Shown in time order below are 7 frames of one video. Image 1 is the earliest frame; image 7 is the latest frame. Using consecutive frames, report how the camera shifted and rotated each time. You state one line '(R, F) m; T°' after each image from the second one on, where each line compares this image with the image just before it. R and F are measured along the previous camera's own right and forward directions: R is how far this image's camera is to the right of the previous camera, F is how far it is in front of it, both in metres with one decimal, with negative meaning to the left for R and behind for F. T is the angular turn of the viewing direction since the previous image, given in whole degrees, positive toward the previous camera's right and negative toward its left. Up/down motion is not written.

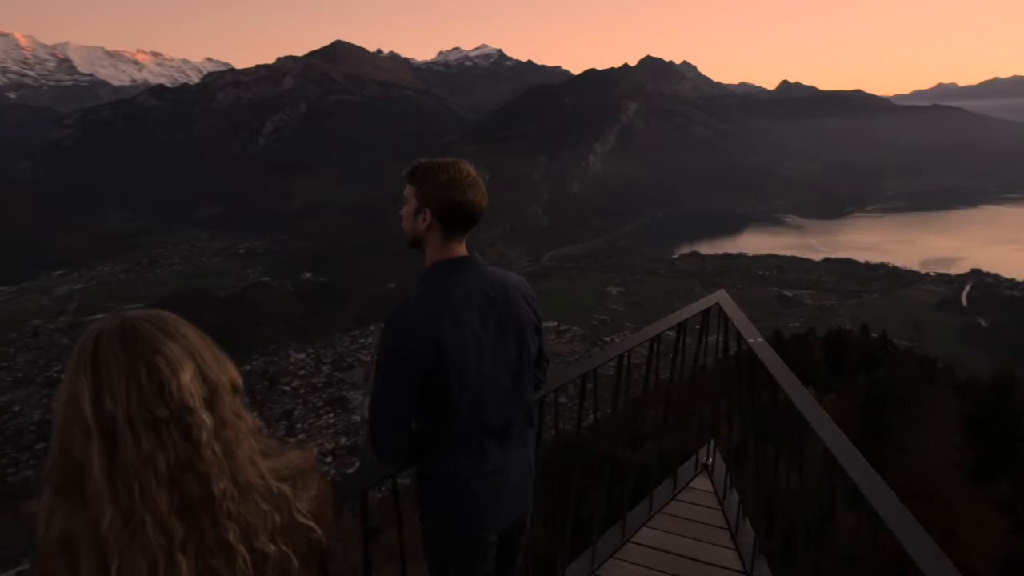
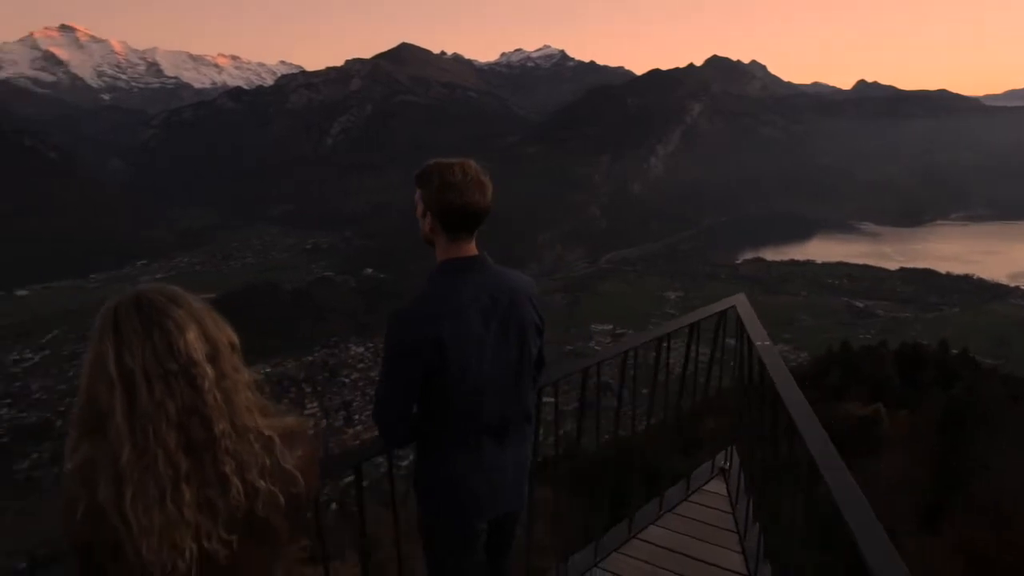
(+0.6, 0.0) m; -7°
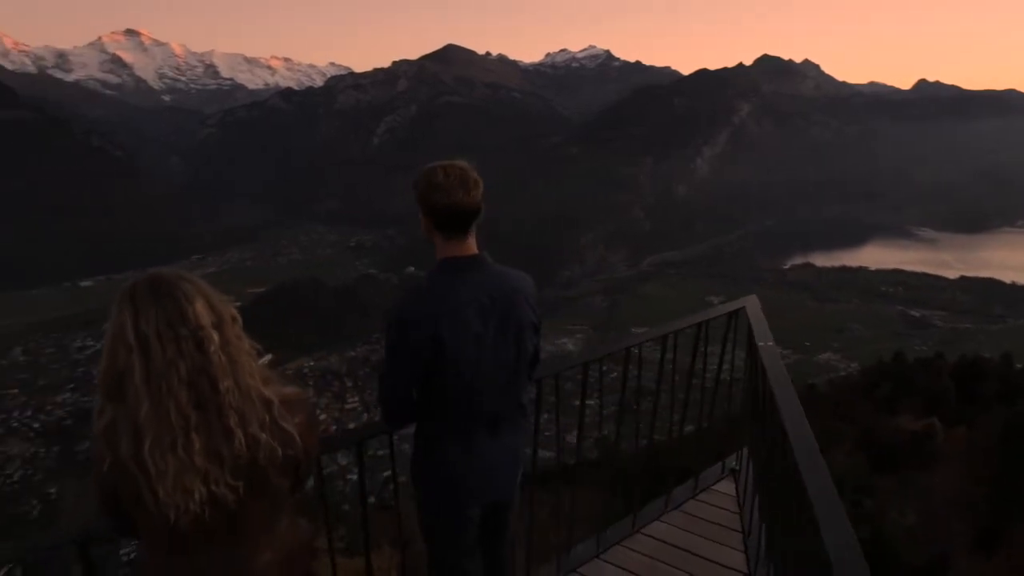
(+0.5, 0.0) m; -5°
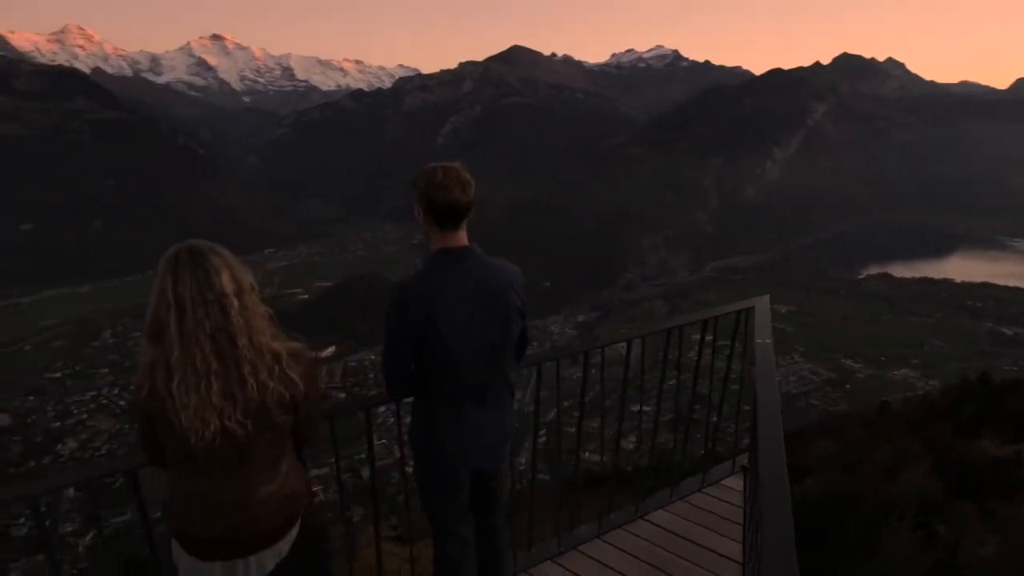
(+0.8, 0.0) m; -7°
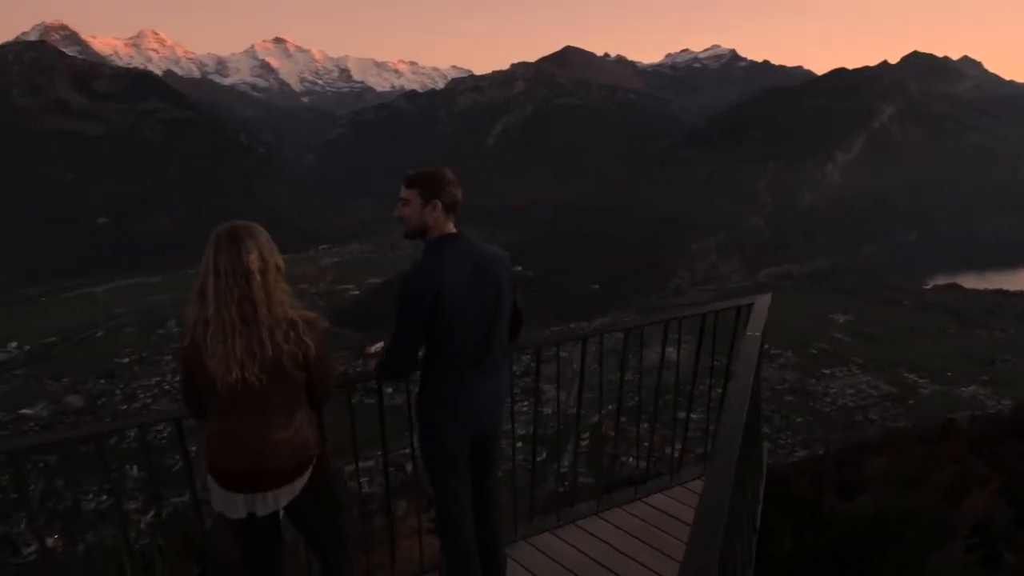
(+0.6, 0.0) m; -6°
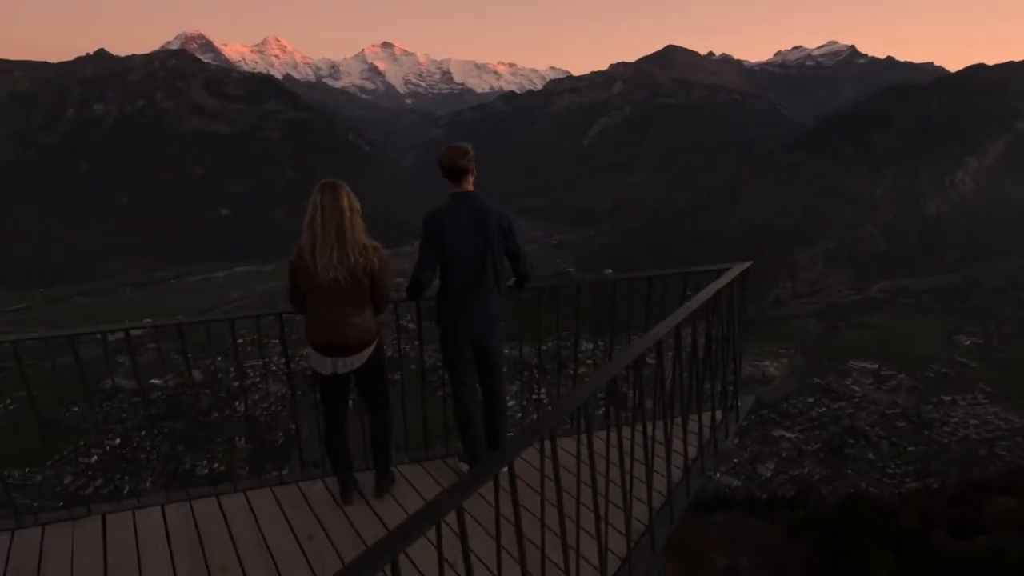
(+1.1, +0.1) m; -10°
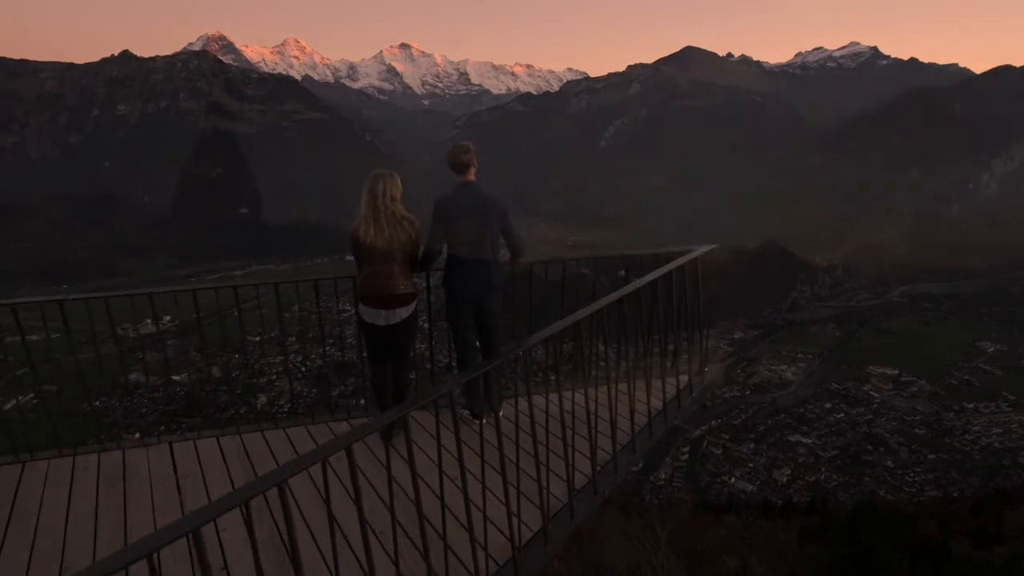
(+0.2, 0.0) m; -2°
